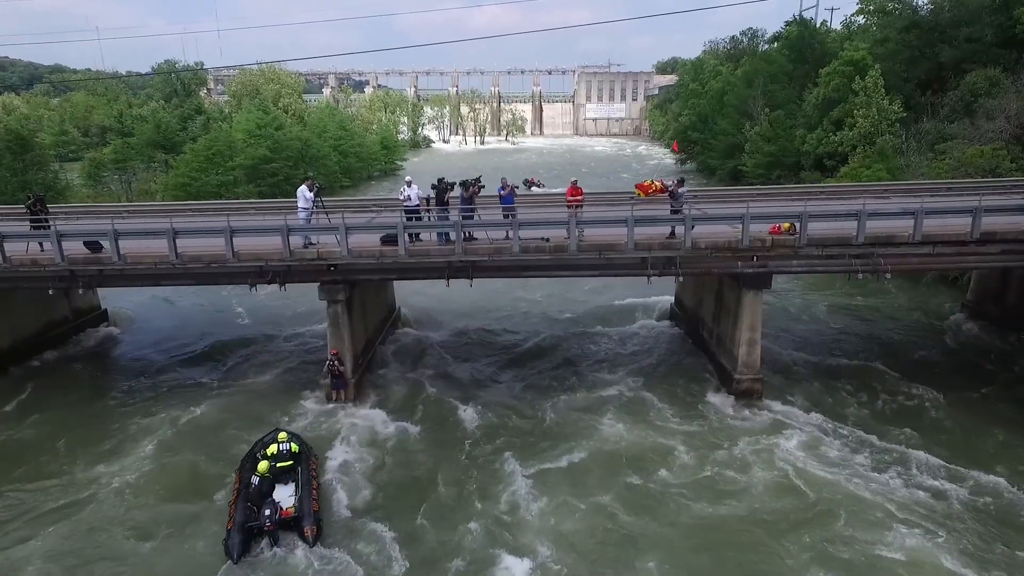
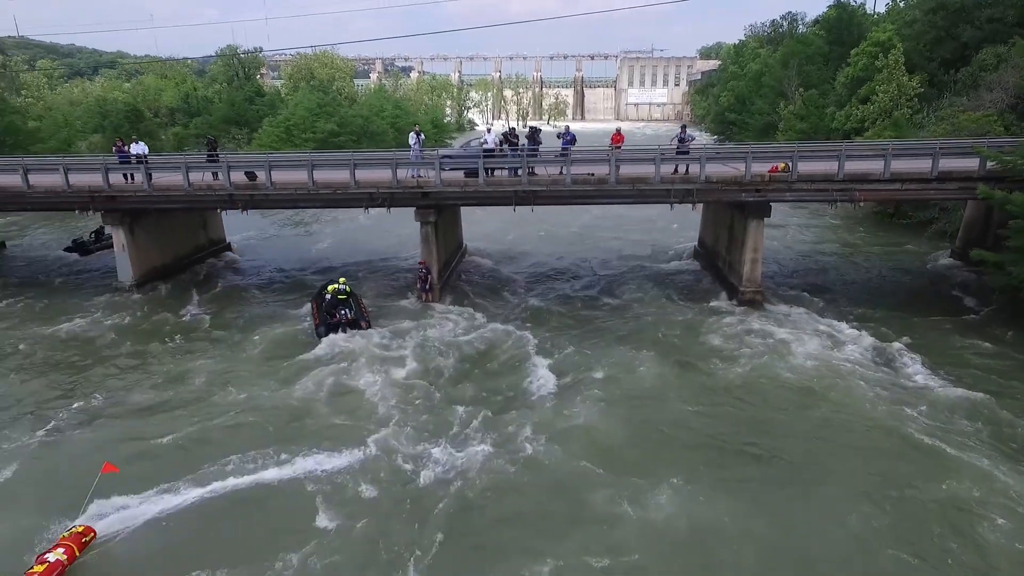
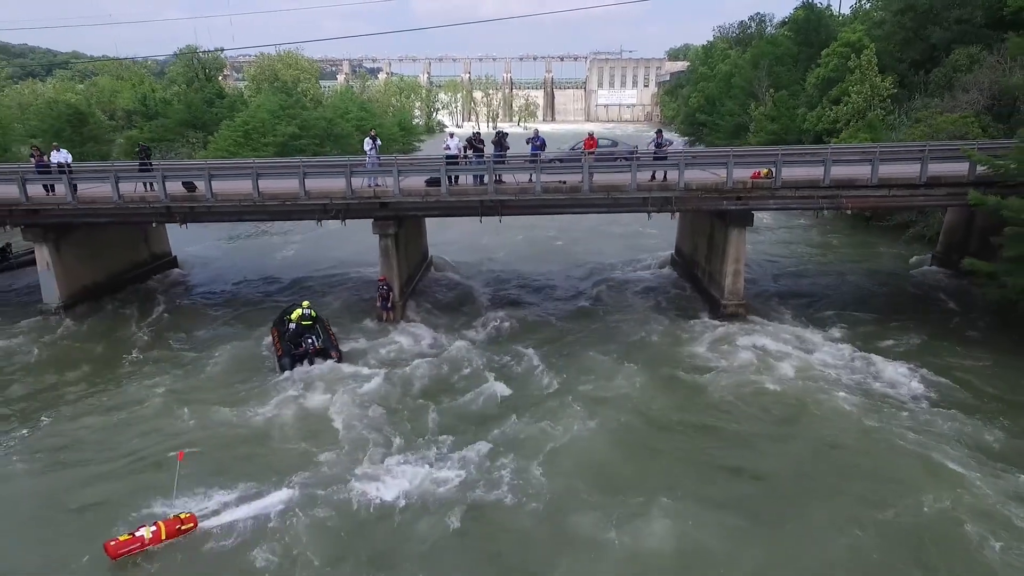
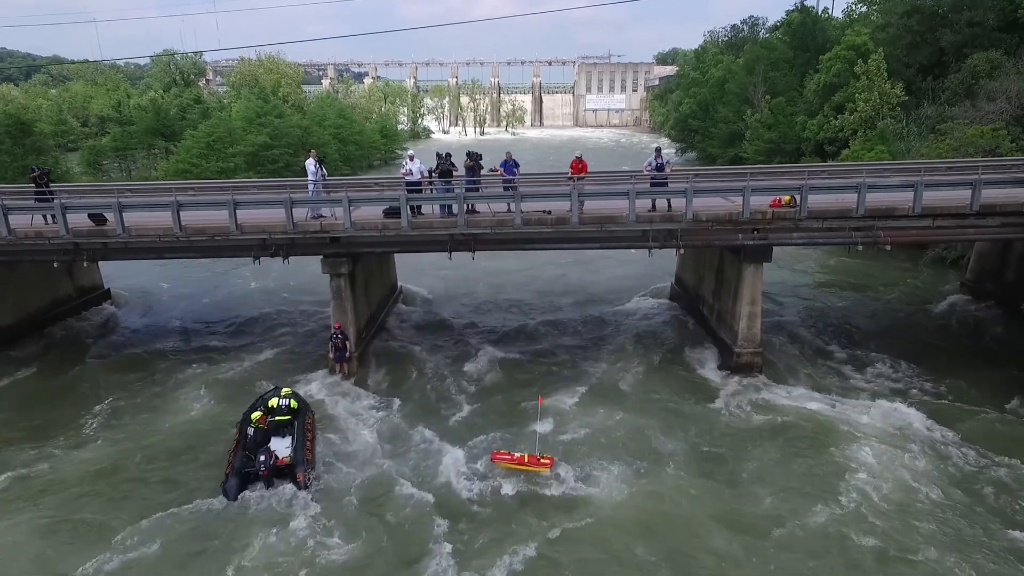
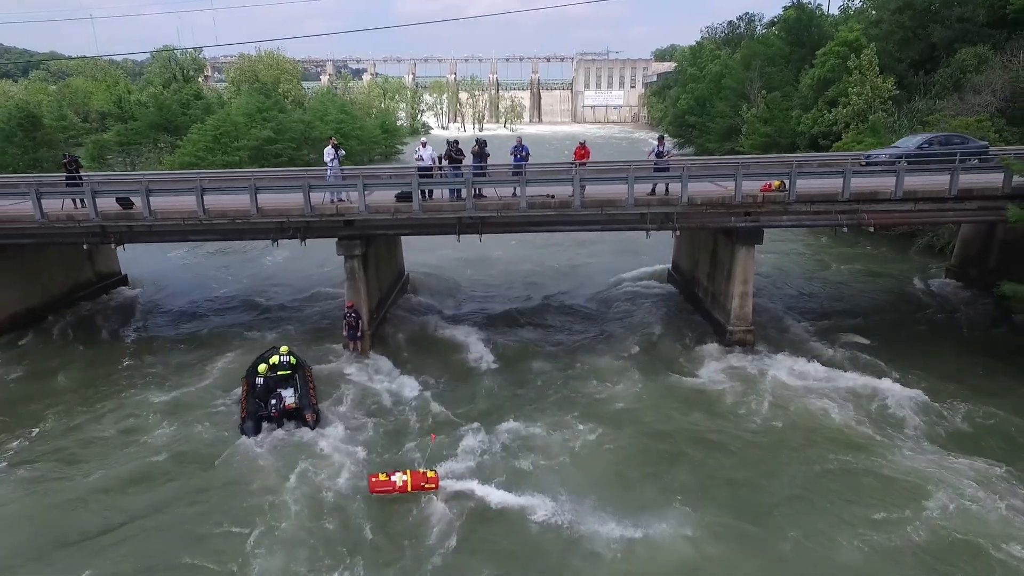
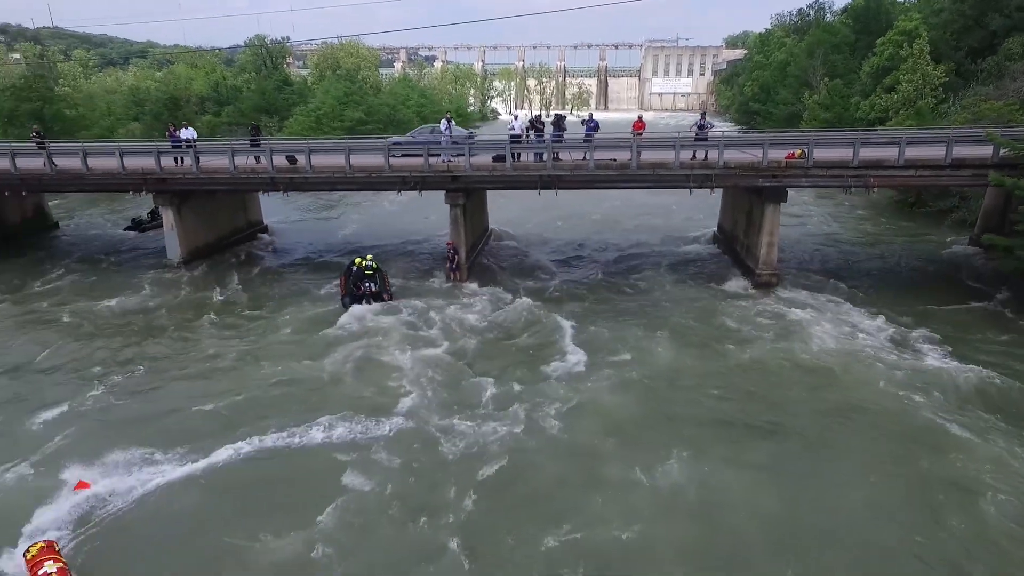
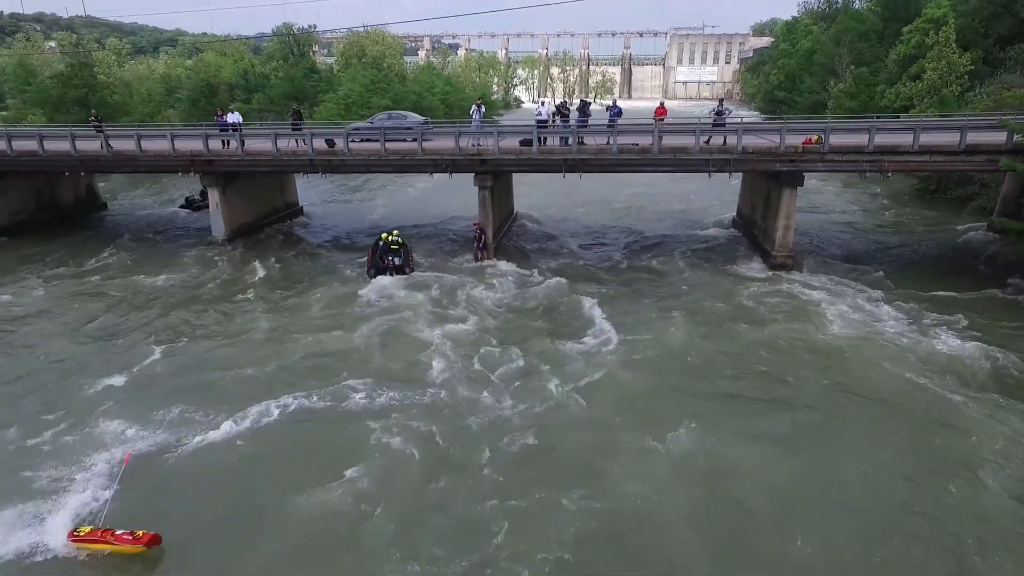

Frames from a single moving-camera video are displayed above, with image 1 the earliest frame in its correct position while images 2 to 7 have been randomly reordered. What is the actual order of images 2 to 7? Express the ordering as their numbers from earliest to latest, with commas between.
4, 5, 3, 2, 6, 7
